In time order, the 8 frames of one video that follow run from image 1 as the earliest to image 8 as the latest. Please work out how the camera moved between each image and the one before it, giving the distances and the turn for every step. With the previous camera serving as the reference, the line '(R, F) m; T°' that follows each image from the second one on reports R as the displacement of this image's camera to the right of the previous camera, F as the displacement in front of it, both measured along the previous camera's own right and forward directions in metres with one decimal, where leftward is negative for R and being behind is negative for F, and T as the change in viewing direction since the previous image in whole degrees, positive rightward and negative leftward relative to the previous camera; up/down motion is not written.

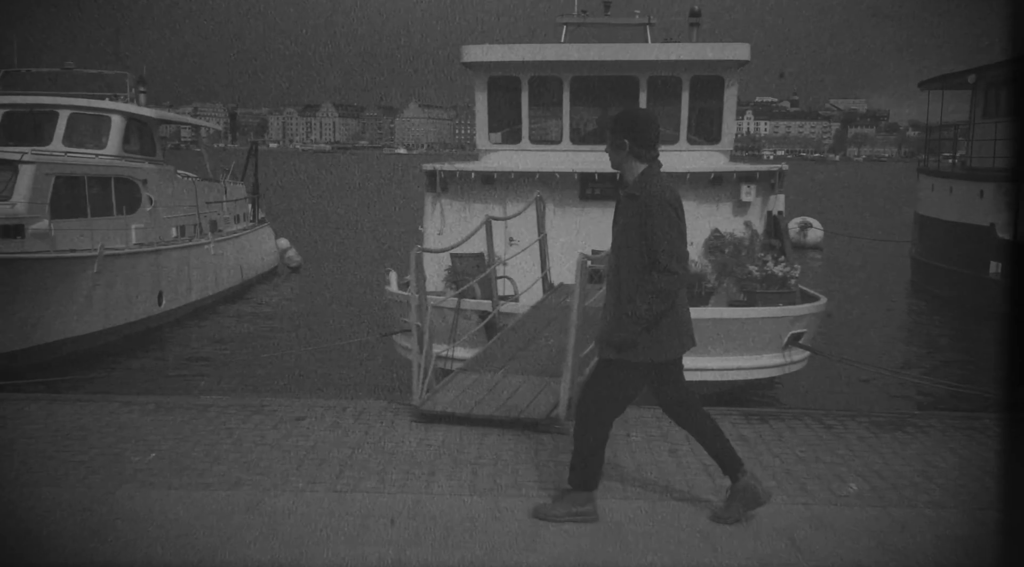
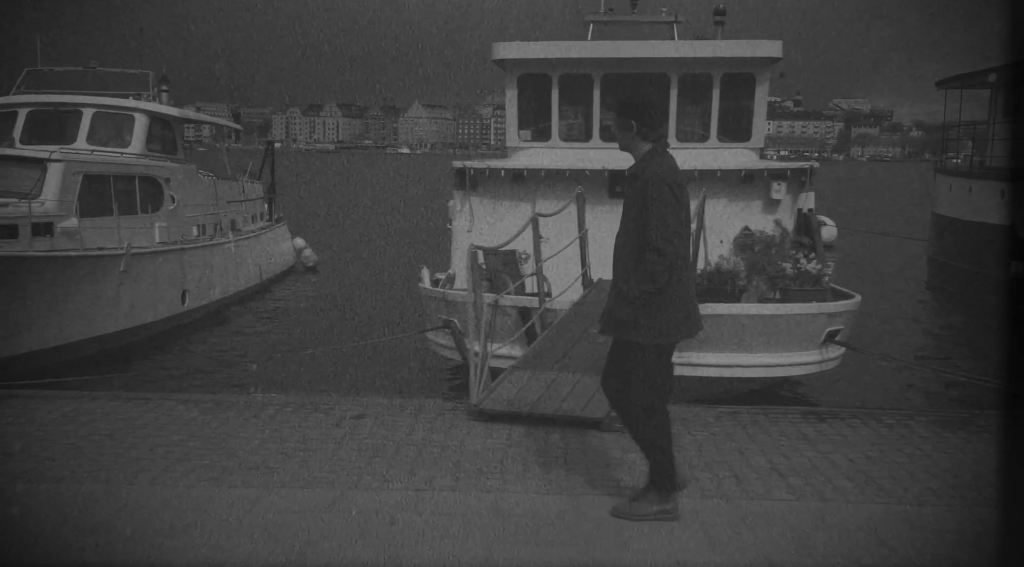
(-0.3, 0.0) m; 0°
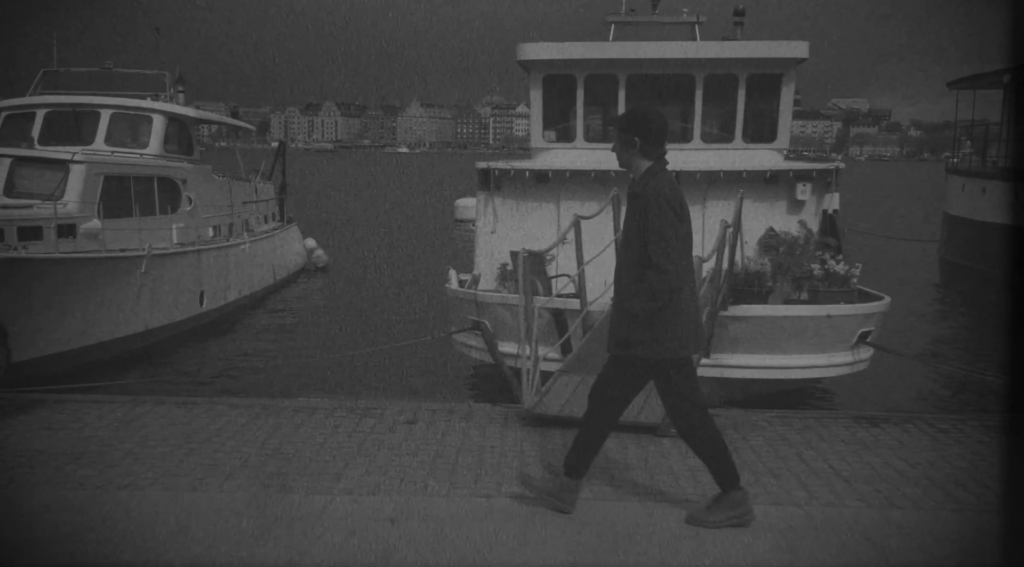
(-0.3, 0.0) m; 0°
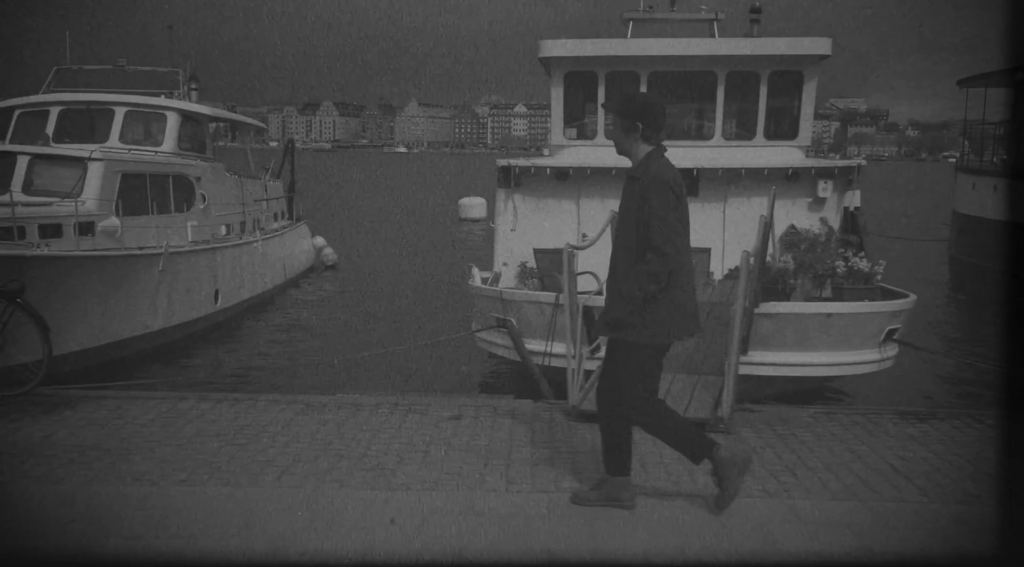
(-0.3, 0.0) m; 0°
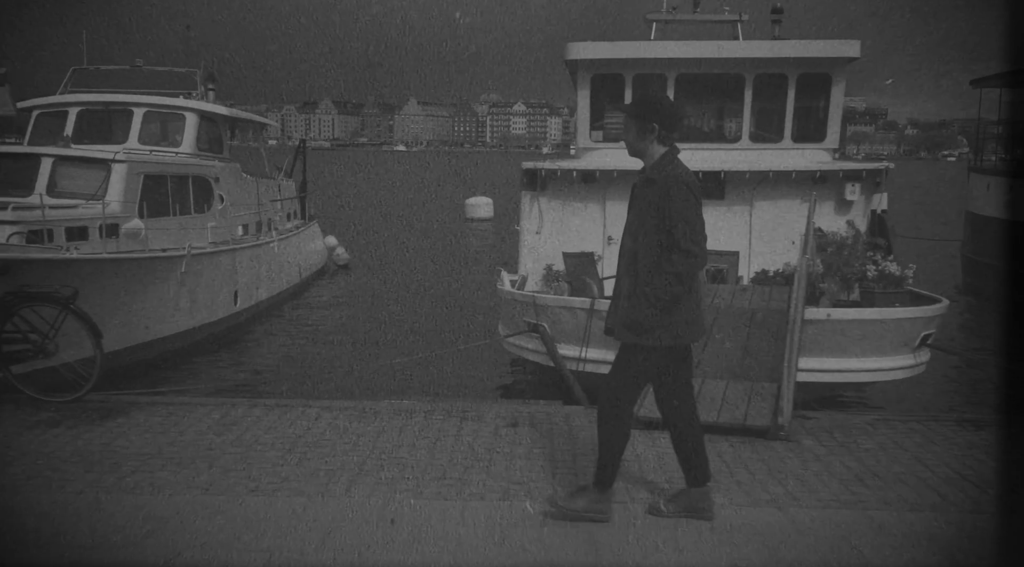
(-0.3, 0.0) m; 0°
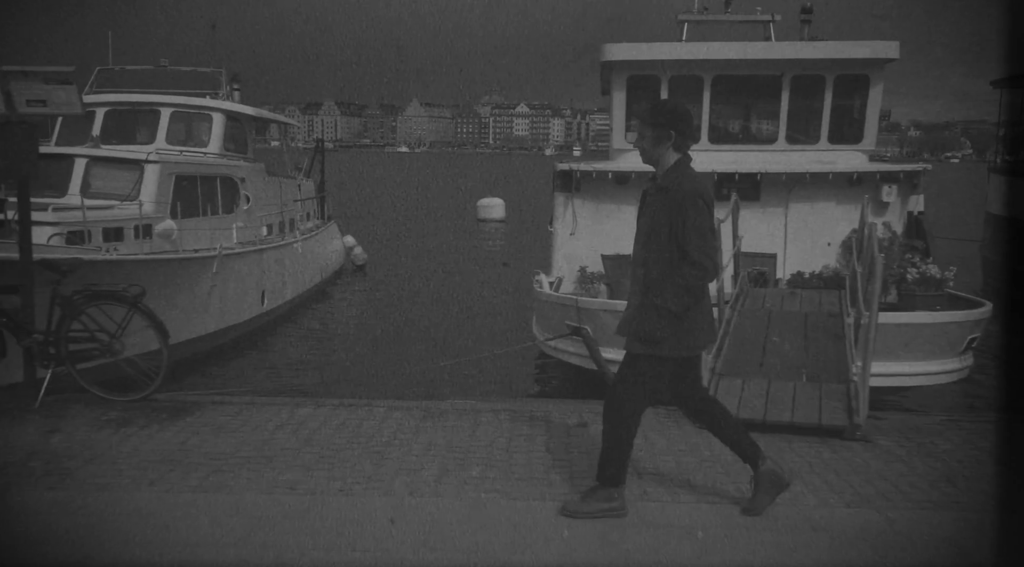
(-0.4, 0.0) m; 0°
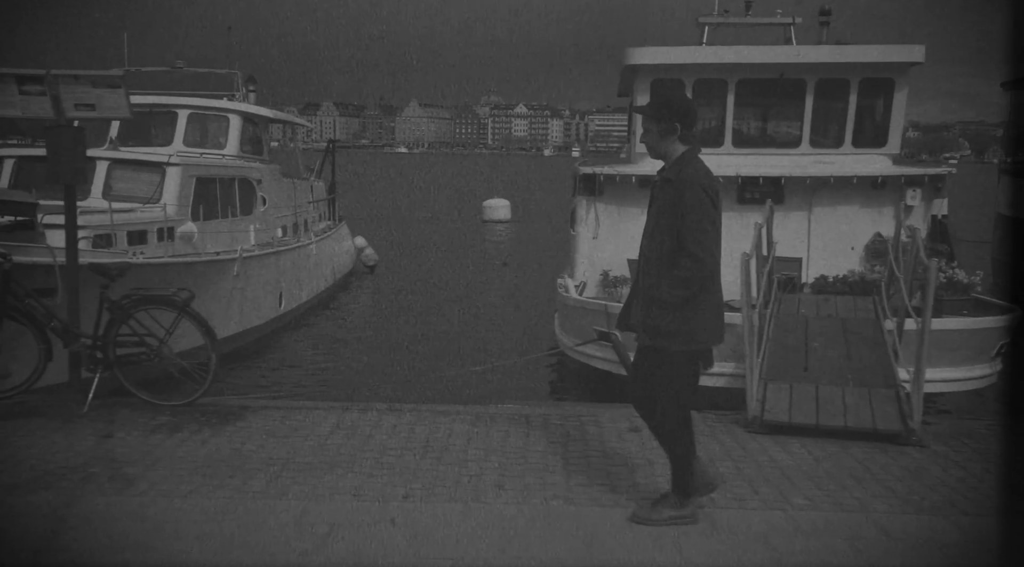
(-0.3, 0.0) m; 0°
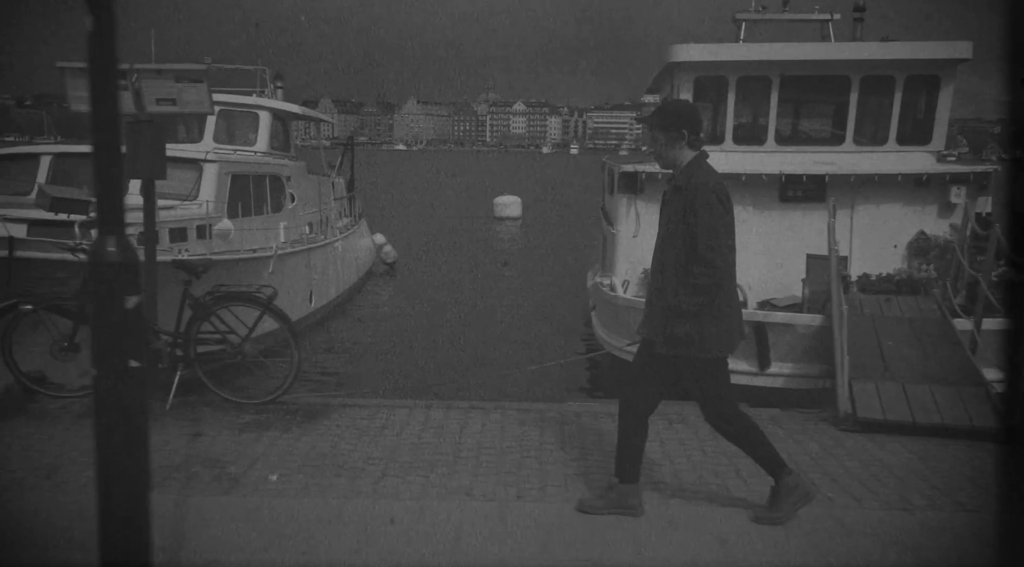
(-0.5, 0.0) m; 0°
